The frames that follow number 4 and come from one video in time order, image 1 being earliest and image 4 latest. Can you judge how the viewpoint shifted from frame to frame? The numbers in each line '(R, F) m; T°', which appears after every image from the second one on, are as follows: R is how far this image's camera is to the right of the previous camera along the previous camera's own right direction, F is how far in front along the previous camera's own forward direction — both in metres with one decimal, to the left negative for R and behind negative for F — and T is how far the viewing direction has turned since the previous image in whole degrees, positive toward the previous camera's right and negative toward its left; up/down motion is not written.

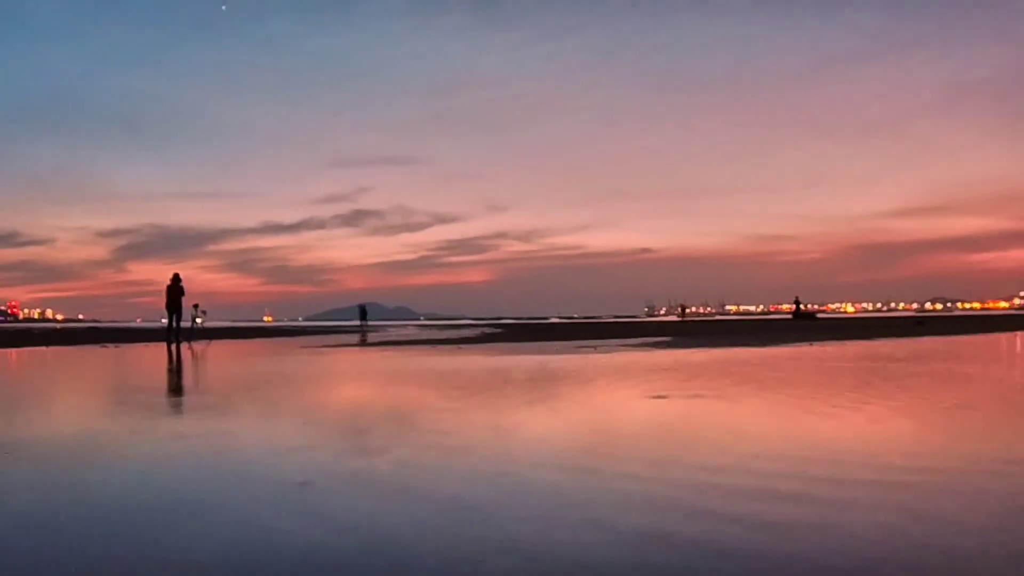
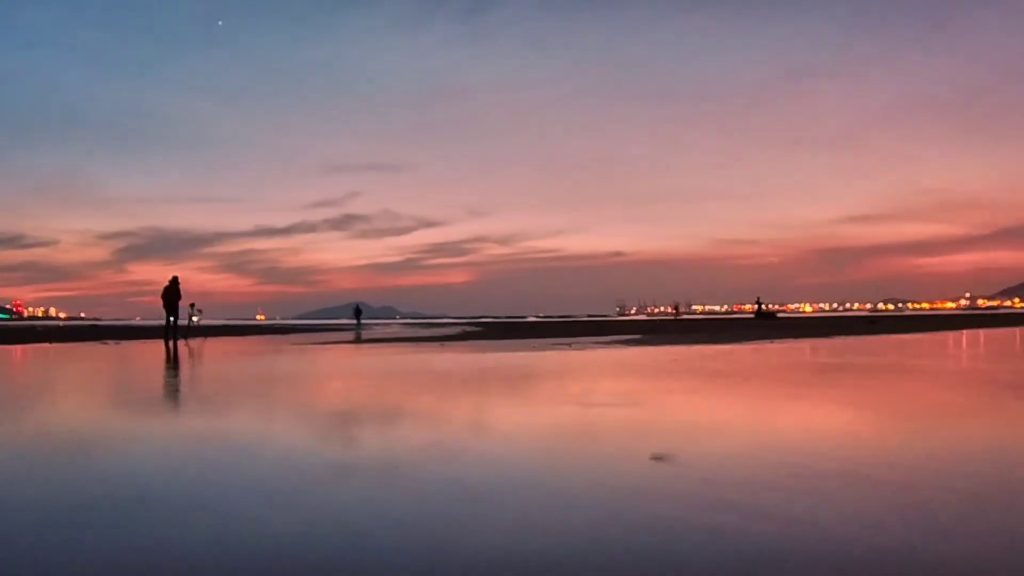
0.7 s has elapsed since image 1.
(+0.2, -0.4) m; 0°
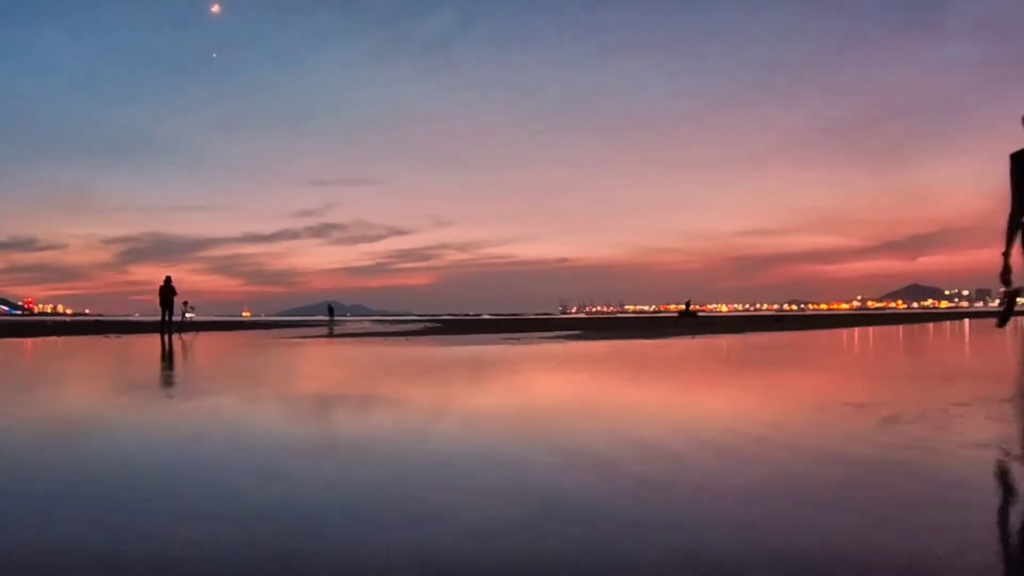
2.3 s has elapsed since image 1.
(+0.5, -1.0) m; 0°
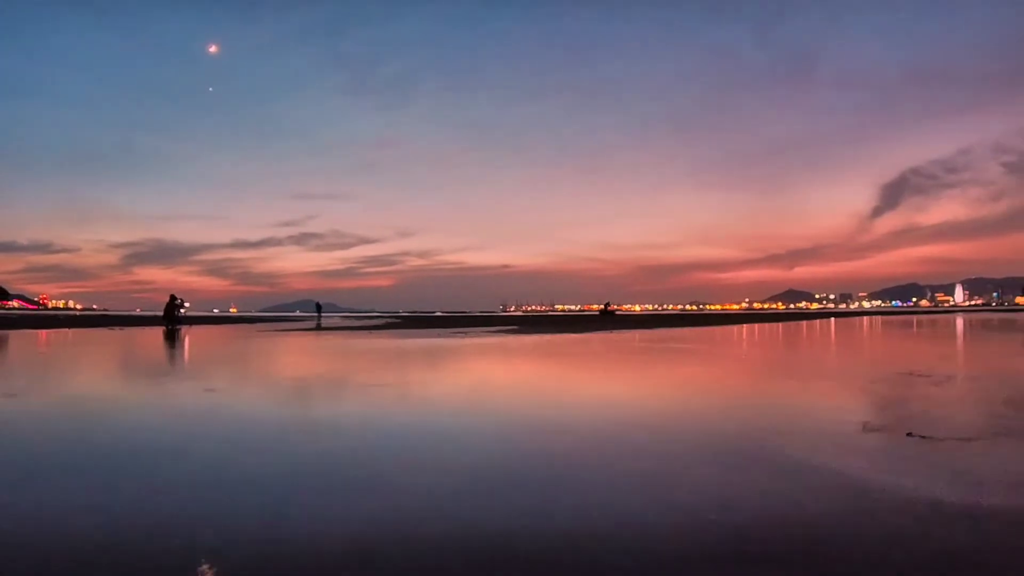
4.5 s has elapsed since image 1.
(+0.6, -1.5) m; 0°
